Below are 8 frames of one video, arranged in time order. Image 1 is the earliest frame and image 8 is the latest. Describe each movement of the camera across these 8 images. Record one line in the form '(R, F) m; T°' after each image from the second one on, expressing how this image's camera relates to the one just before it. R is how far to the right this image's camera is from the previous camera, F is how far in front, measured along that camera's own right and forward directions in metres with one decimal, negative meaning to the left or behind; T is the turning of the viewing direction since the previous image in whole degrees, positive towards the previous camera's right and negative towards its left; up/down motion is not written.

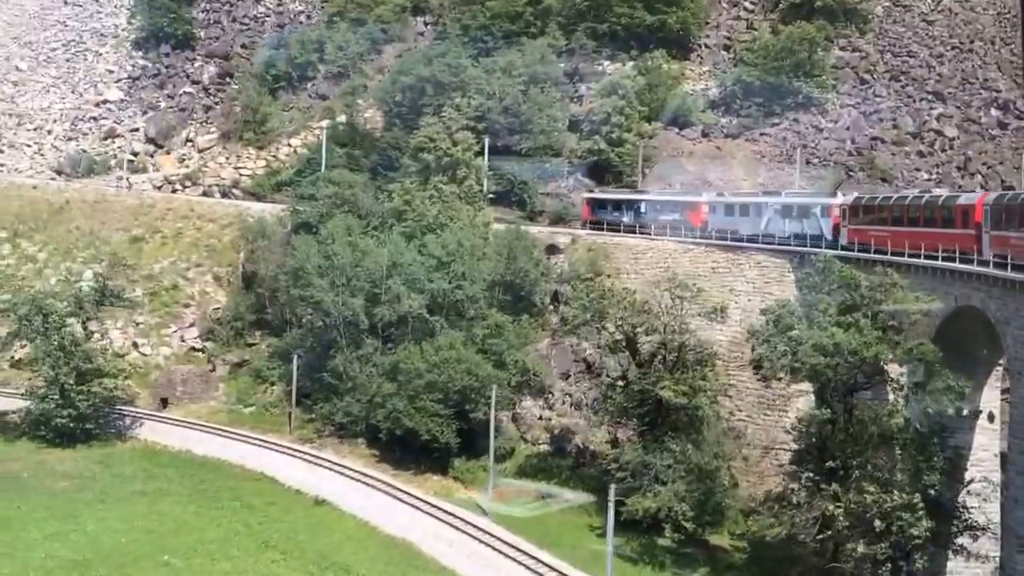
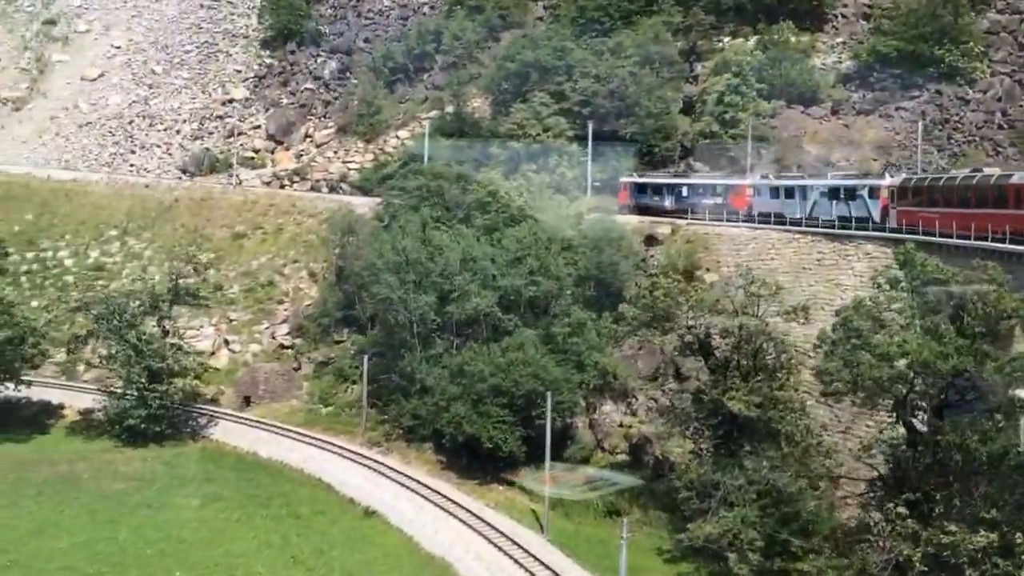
(+2.6, +2.4) m; -9°
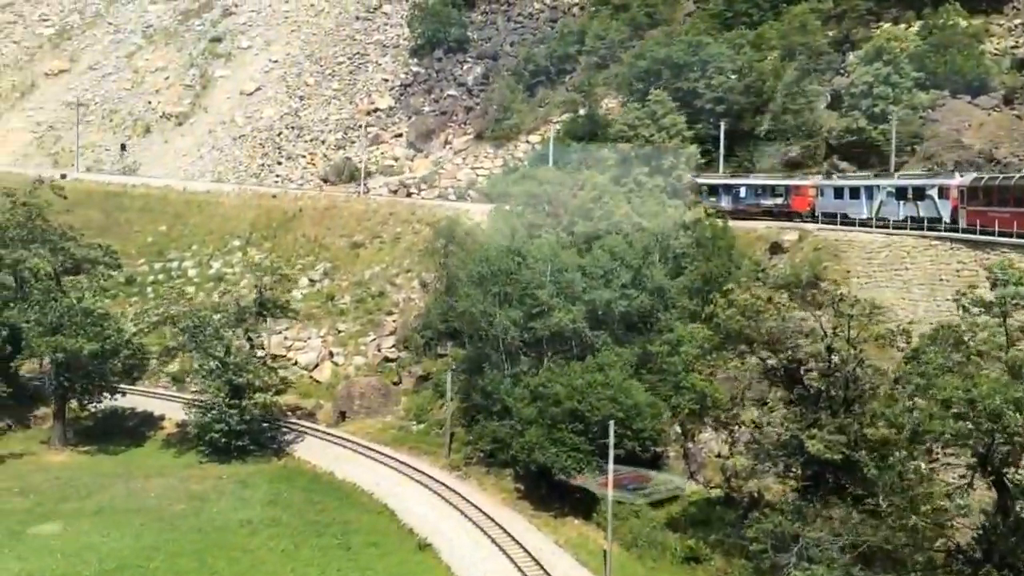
(+2.9, +2.7) m; -11°
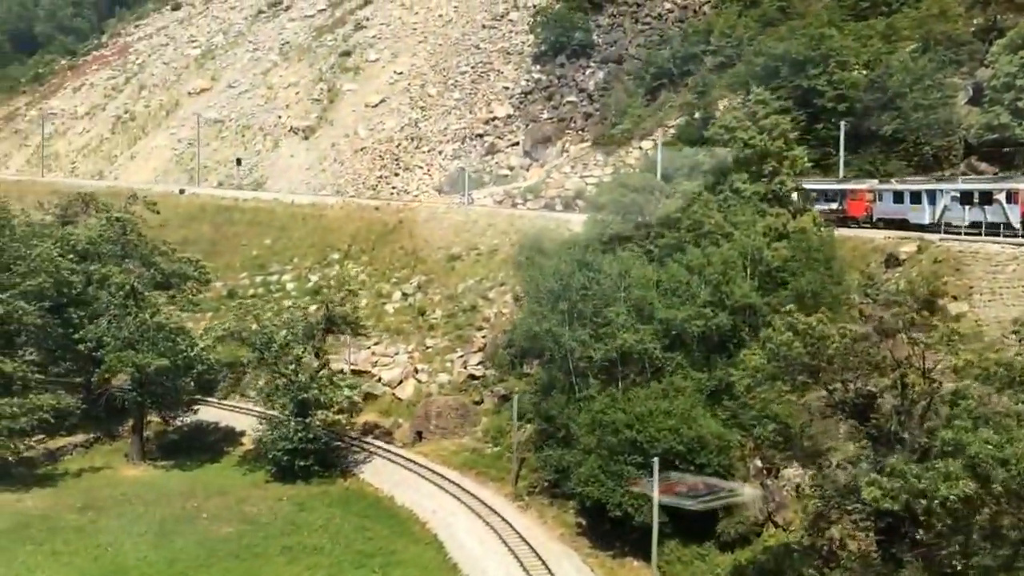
(+2.6, +2.1) m; -9°
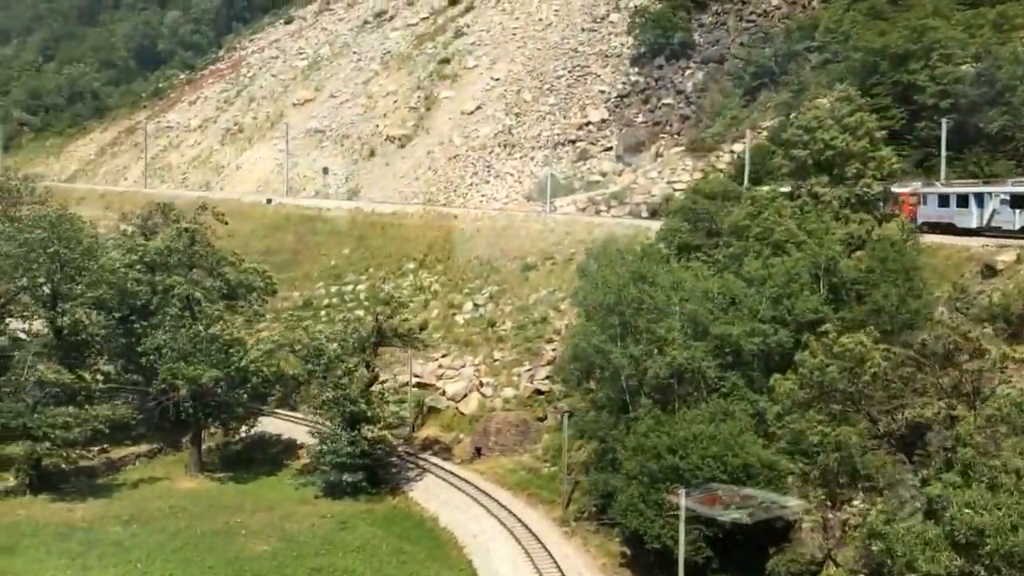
(+2.1, +1.5) m; -7°
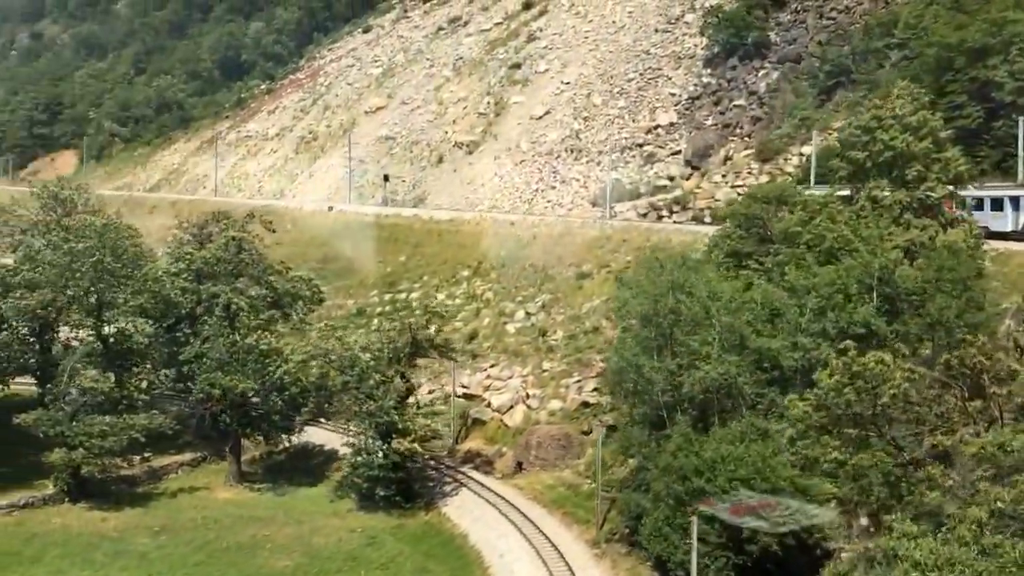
(+1.6, +1.0) m; -5°
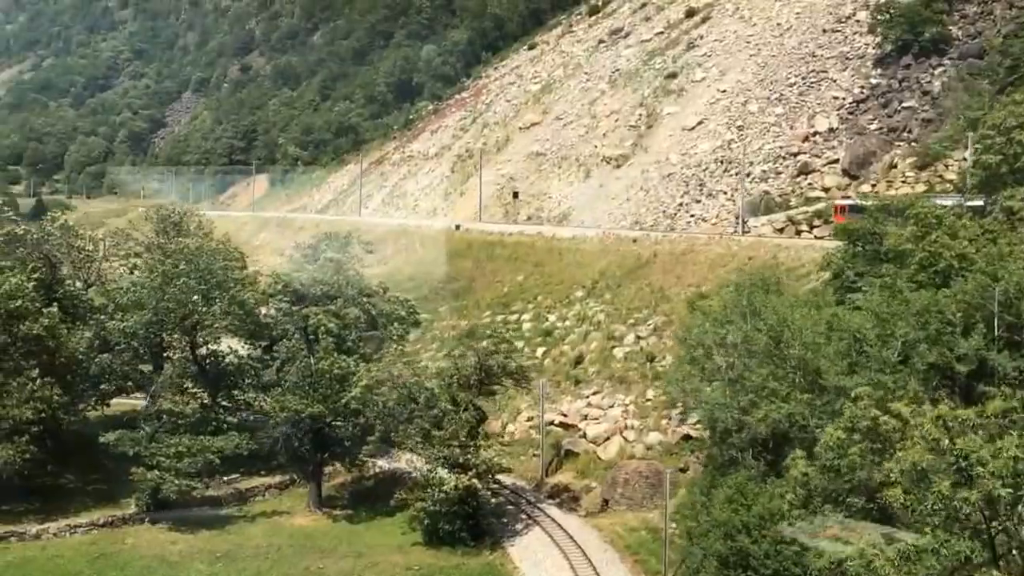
(+3.4, +2.4) m; -11°
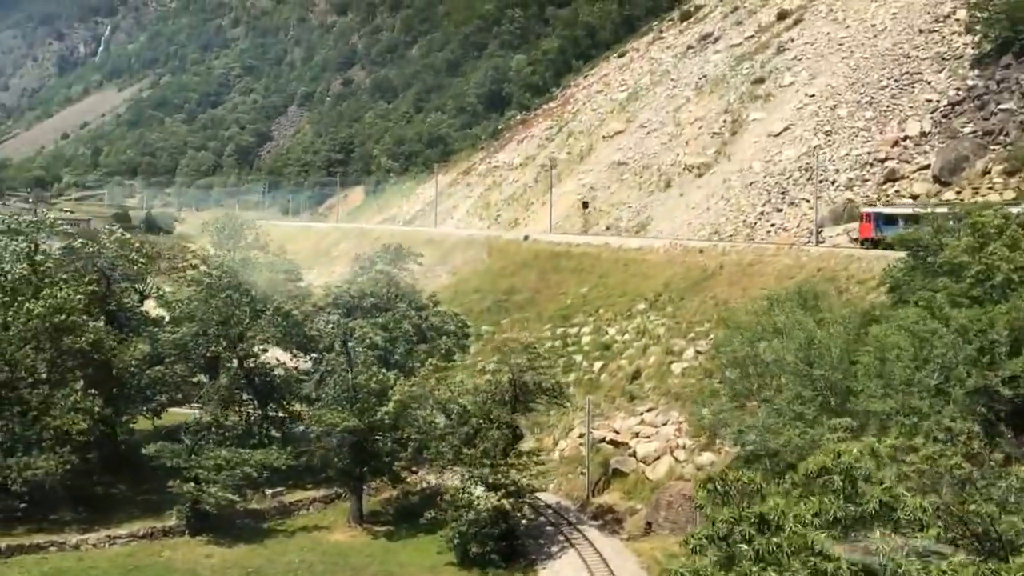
(+1.9, +1.0) m; -6°
